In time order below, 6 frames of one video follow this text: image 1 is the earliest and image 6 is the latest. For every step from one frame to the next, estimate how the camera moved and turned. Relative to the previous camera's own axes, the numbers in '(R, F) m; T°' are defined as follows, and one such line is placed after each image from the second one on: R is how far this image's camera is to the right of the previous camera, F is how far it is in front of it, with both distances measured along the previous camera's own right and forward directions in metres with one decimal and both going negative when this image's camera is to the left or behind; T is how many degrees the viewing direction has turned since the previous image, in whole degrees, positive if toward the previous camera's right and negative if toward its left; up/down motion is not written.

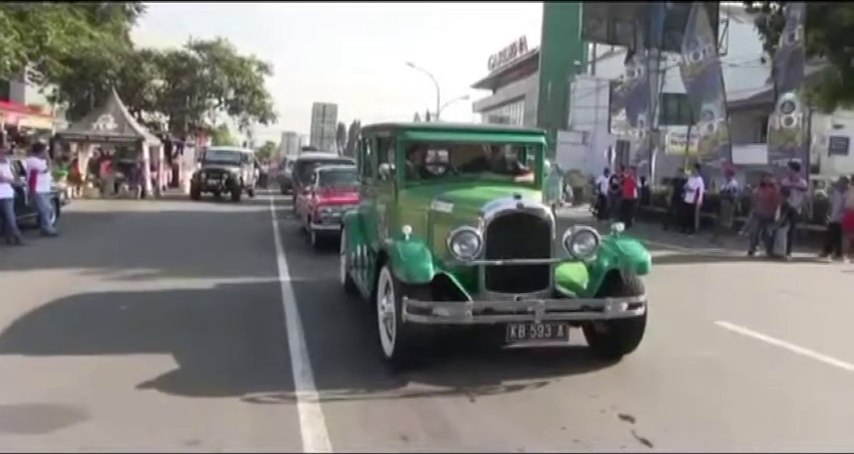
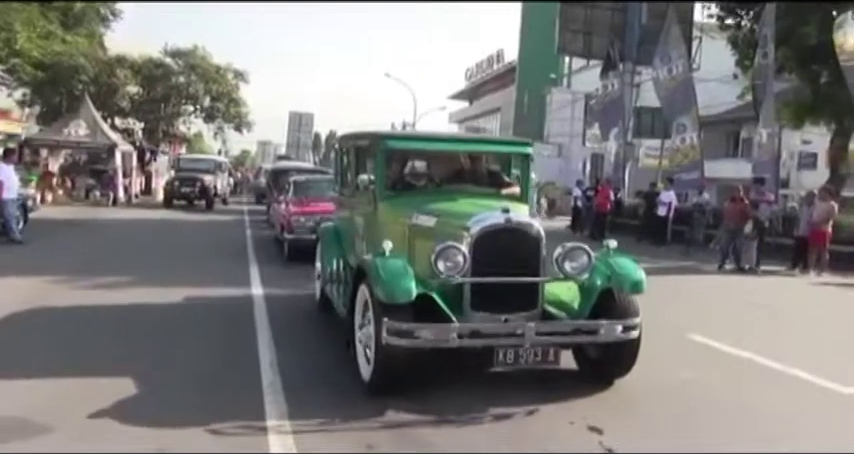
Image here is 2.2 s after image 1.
(0.0, +0.4) m; +2°
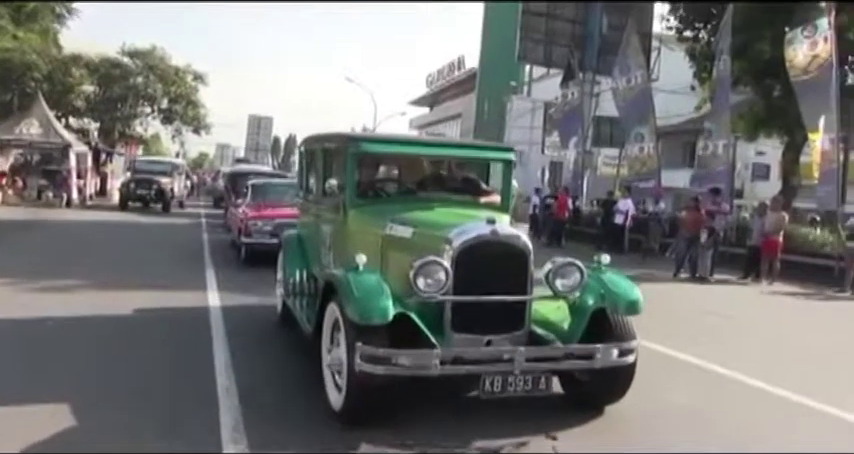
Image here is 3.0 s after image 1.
(-0.1, +0.6) m; +2°
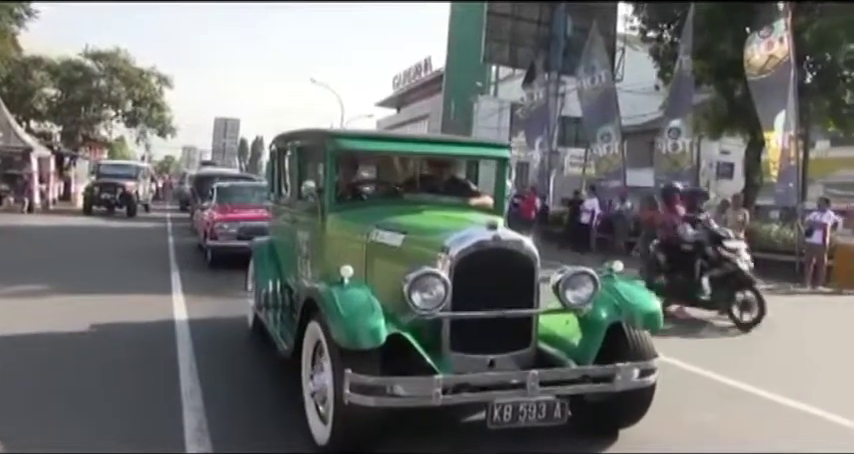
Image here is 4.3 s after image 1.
(-0.1, +0.7) m; +2°
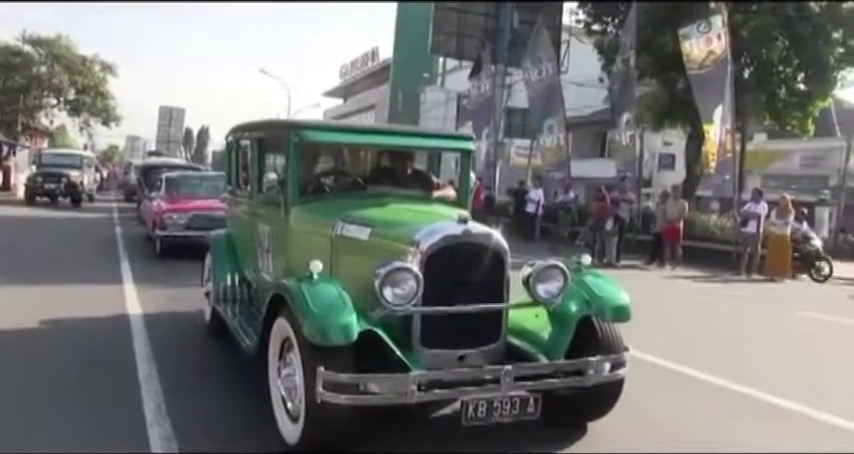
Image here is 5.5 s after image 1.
(-0.1, +0.1) m; +3°
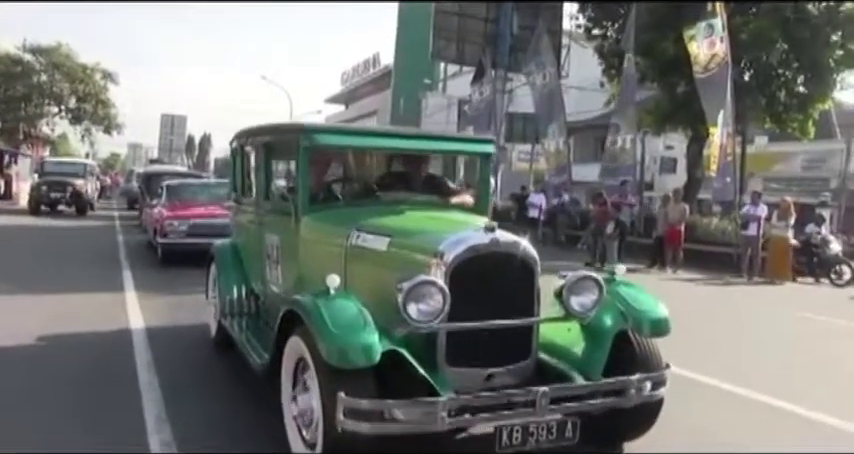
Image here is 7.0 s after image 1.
(-0.1, +0.4) m; 0°
